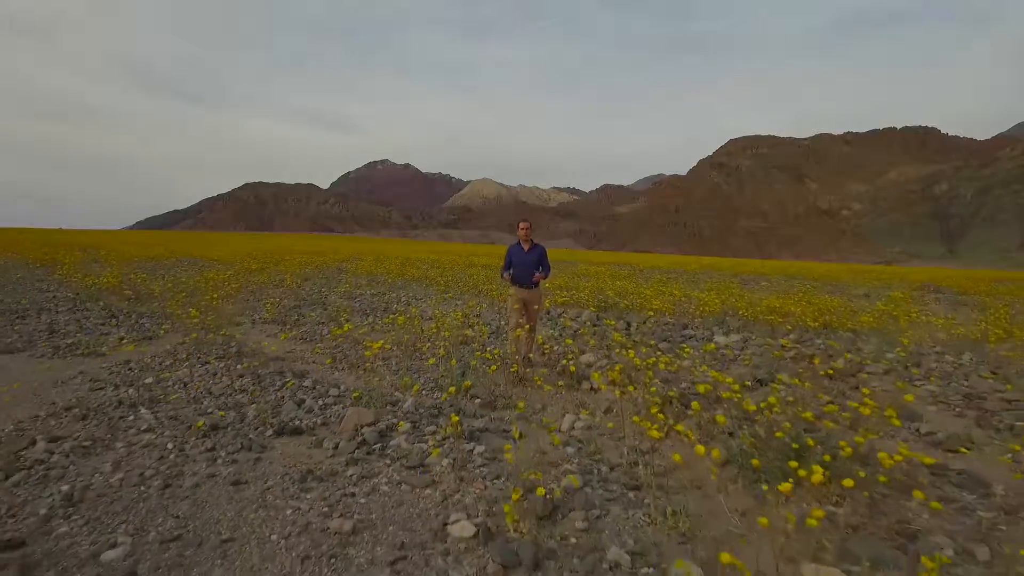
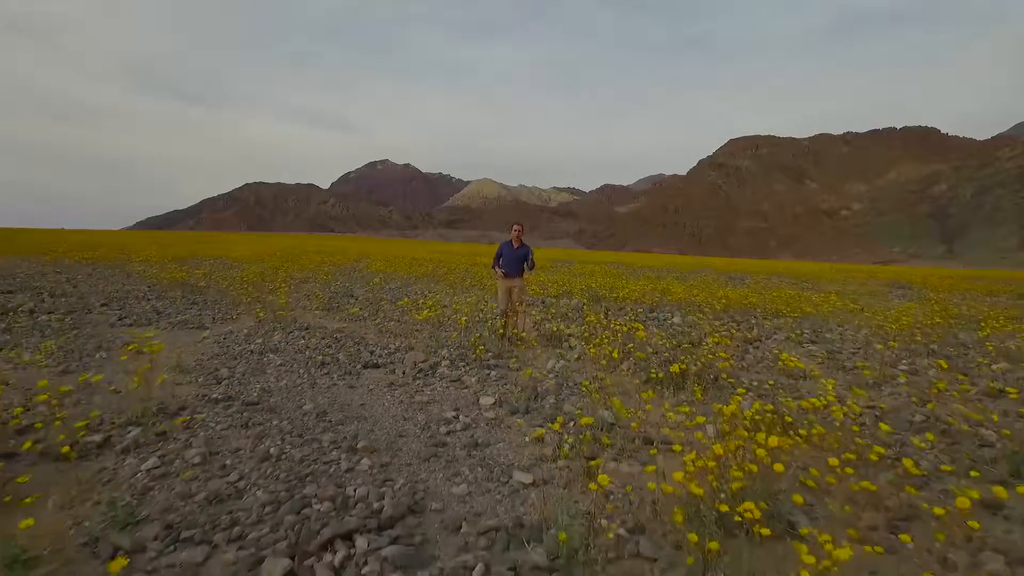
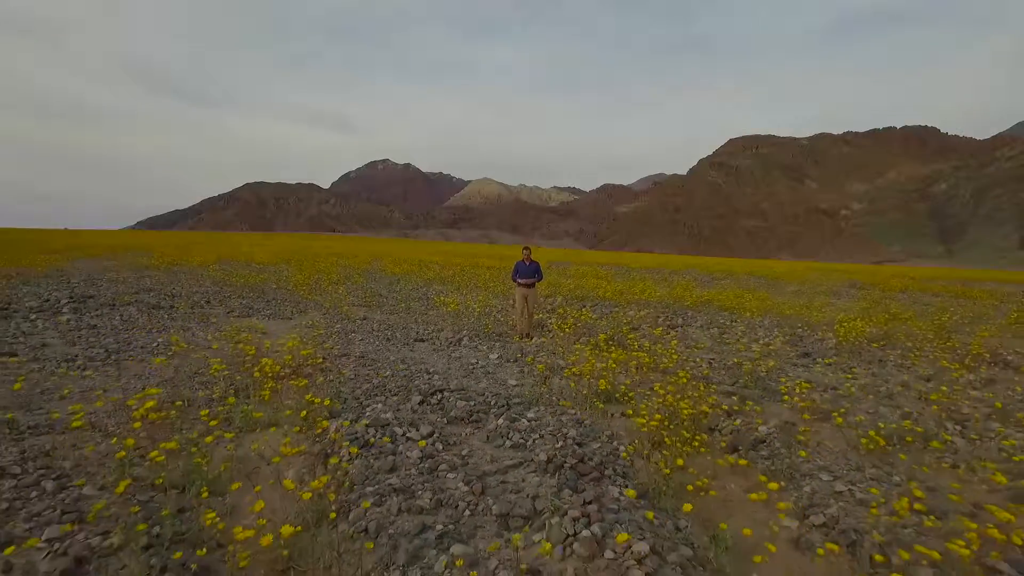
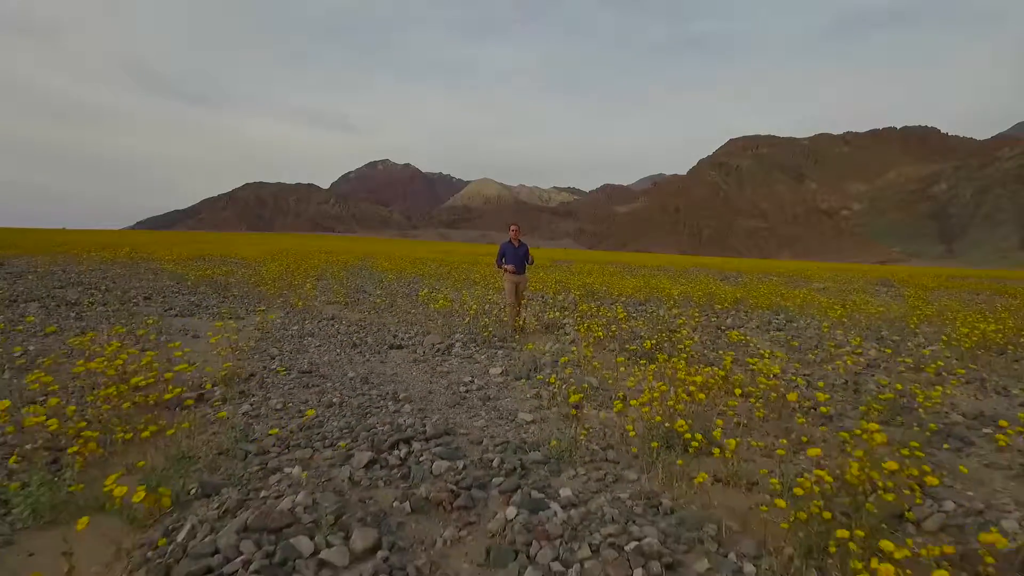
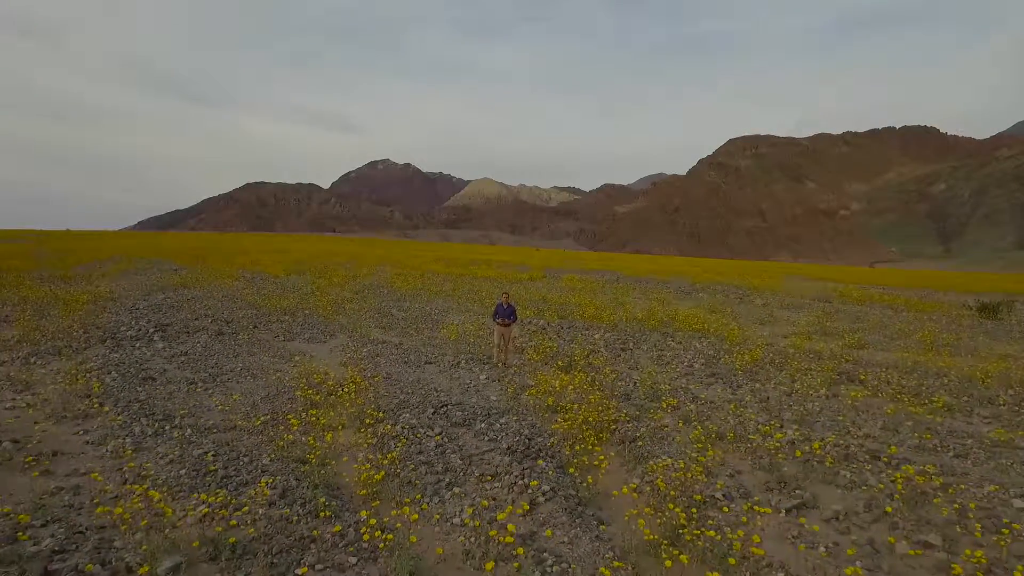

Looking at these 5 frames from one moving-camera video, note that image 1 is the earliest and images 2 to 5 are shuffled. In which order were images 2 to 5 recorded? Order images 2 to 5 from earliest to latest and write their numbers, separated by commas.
2, 4, 3, 5
